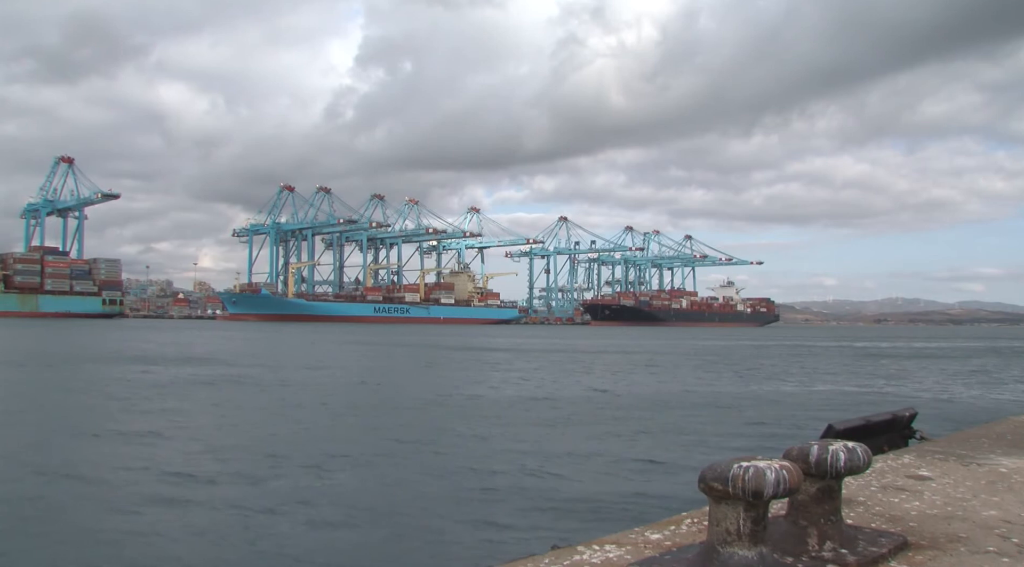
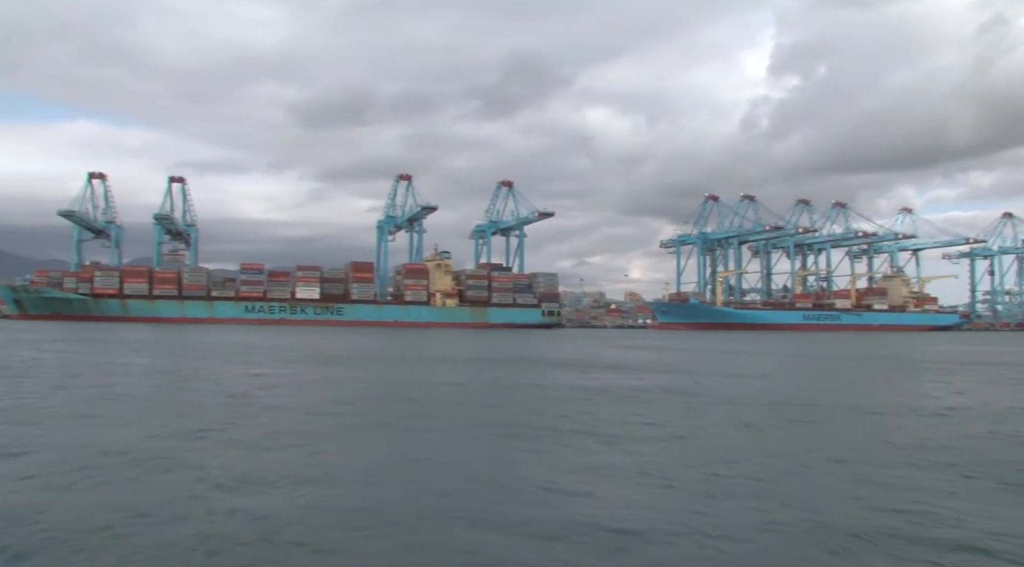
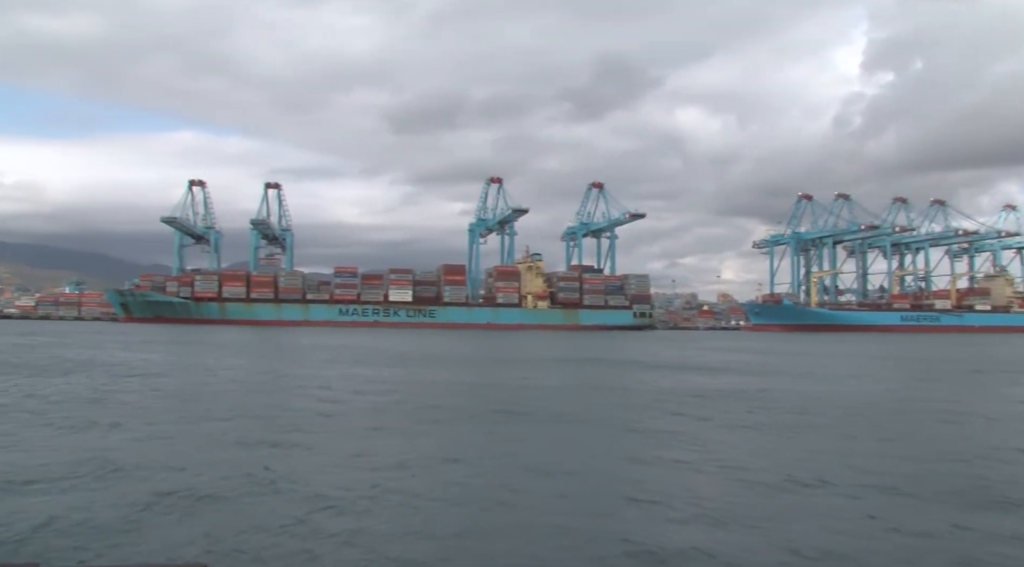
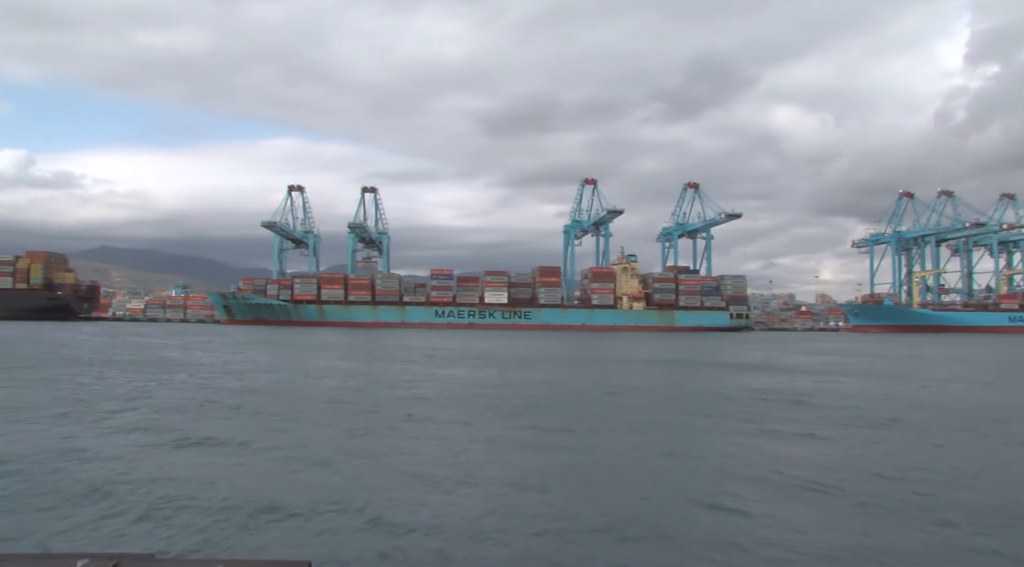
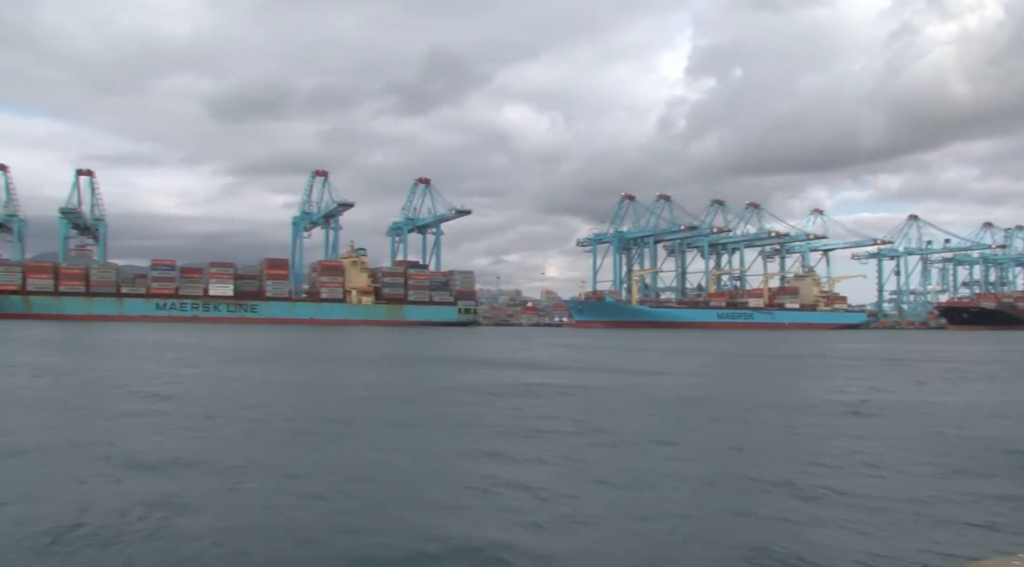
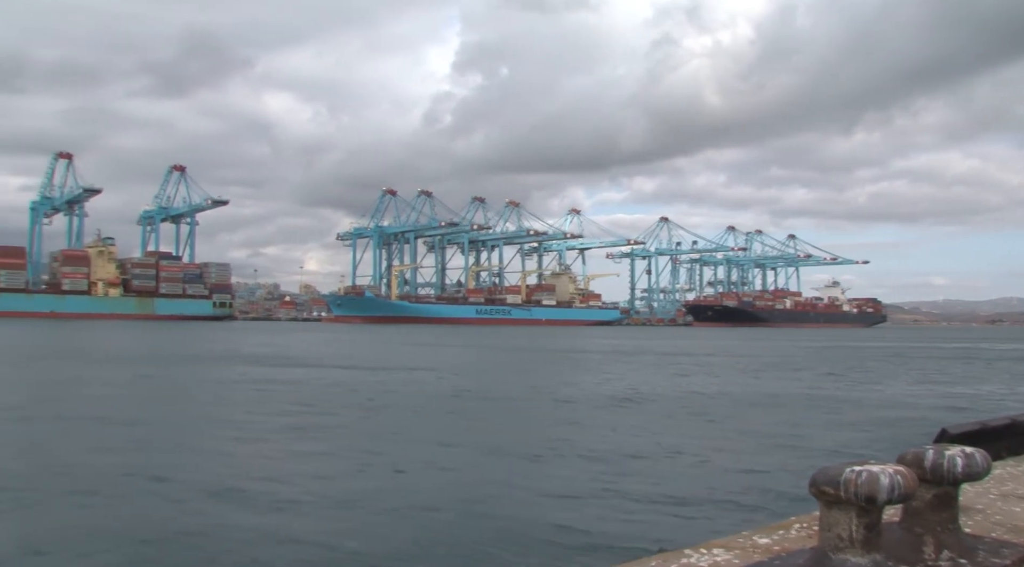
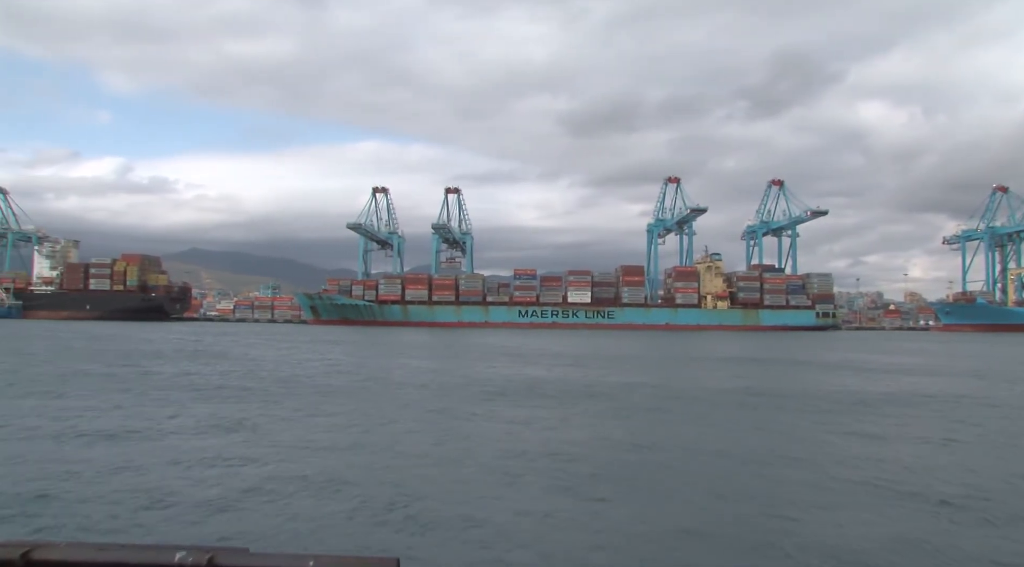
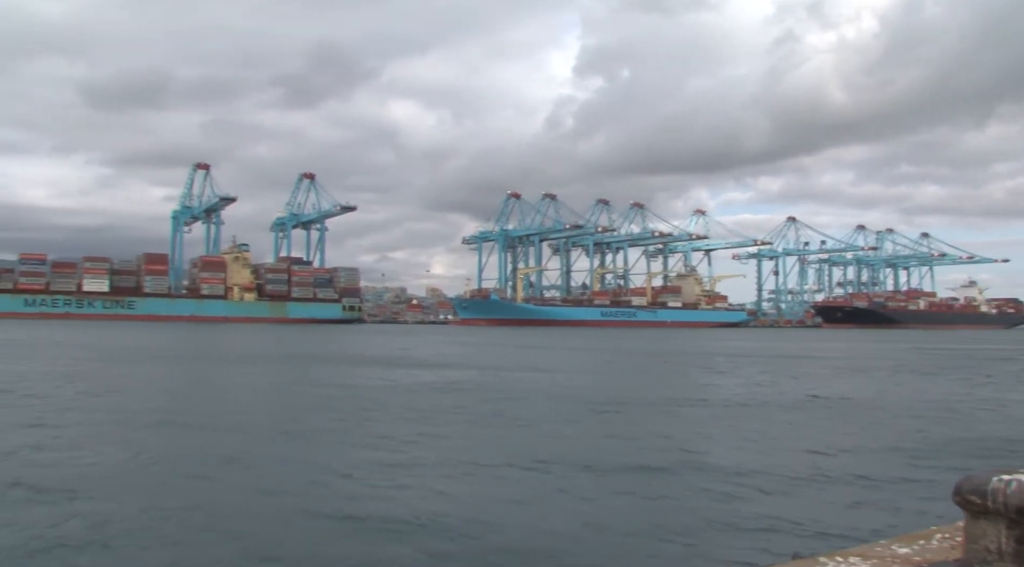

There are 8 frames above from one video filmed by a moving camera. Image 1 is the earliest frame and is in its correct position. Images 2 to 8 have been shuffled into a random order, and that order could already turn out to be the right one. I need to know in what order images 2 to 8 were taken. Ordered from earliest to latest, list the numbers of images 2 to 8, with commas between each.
6, 8, 5, 2, 3, 4, 7
